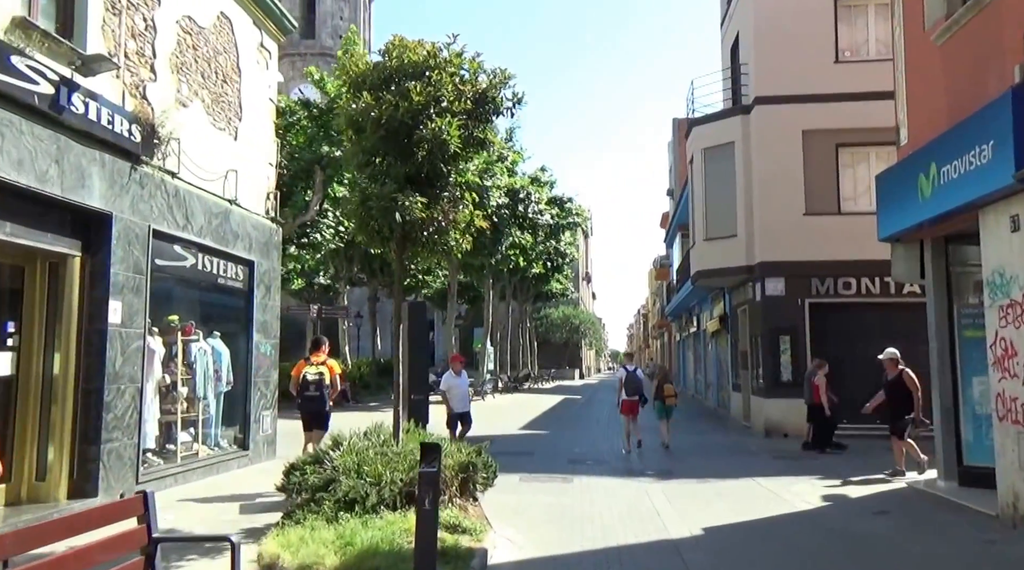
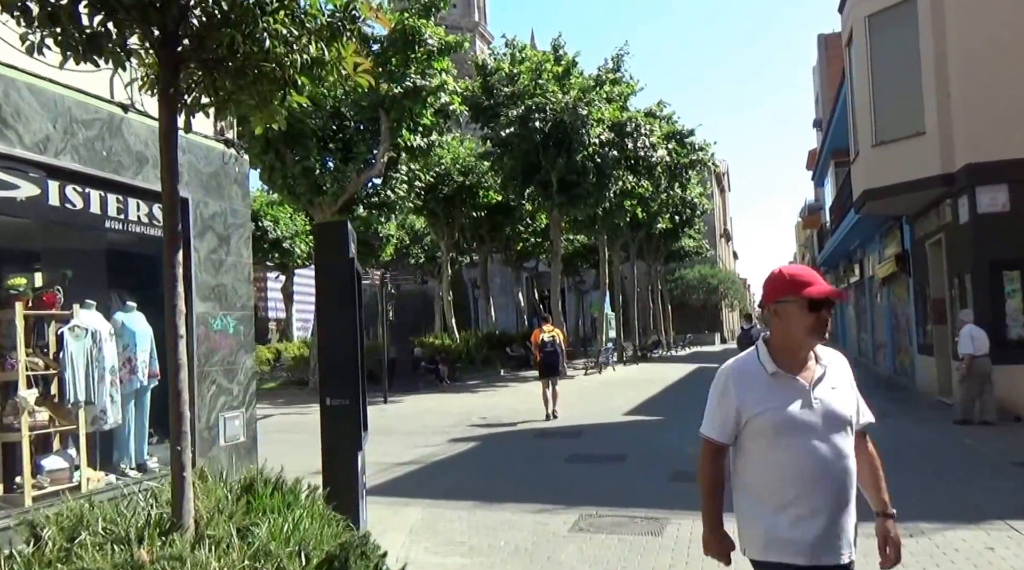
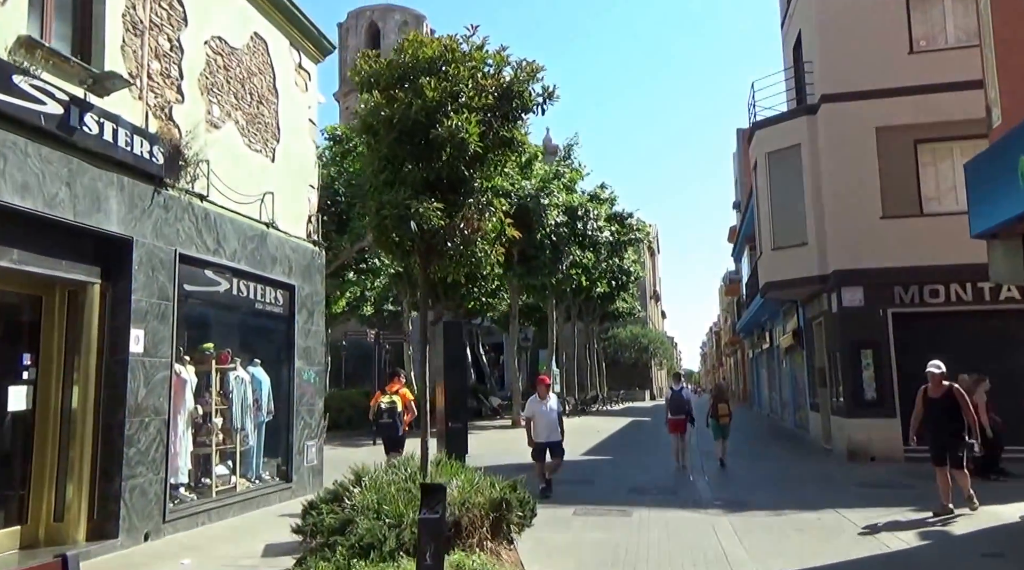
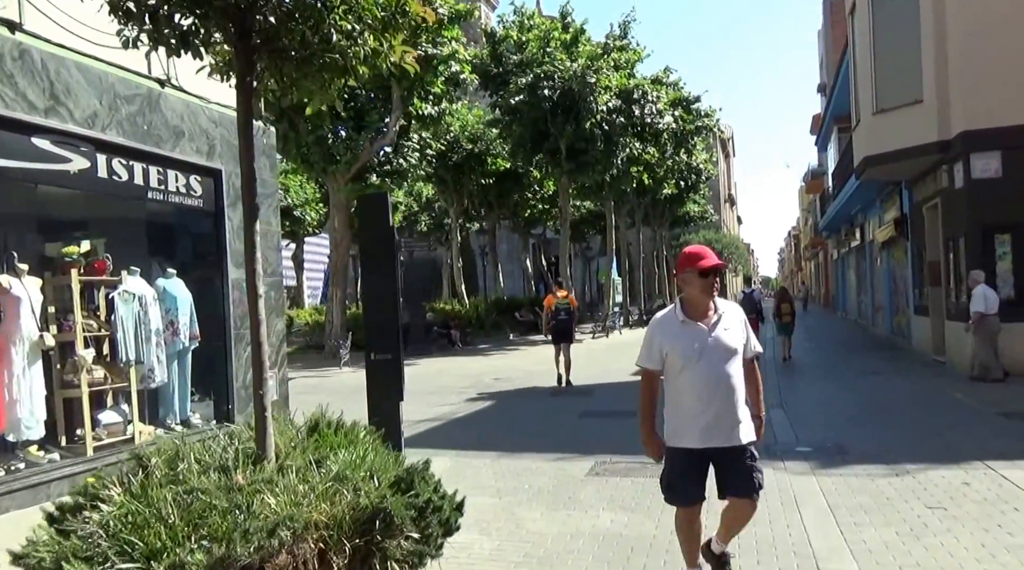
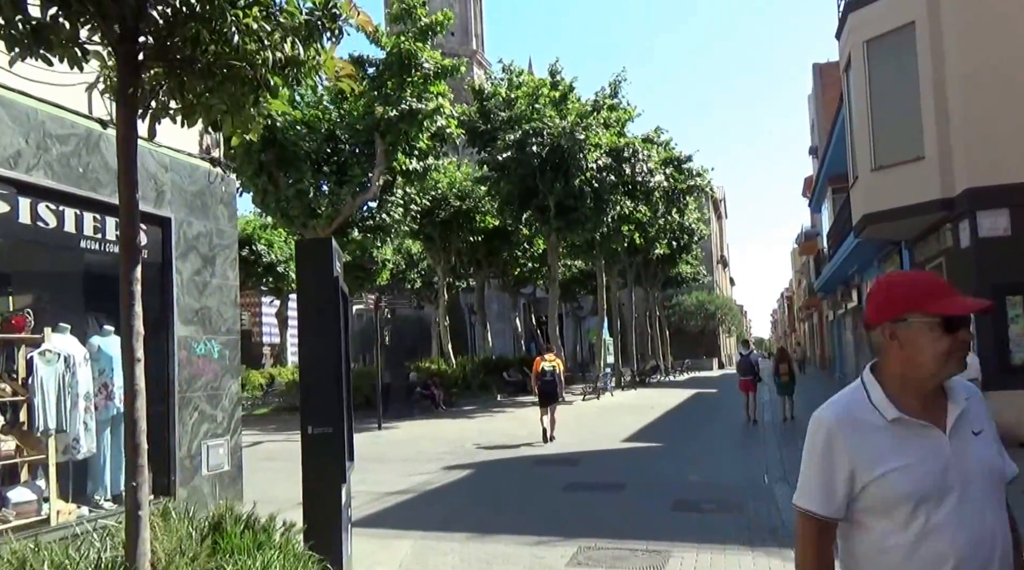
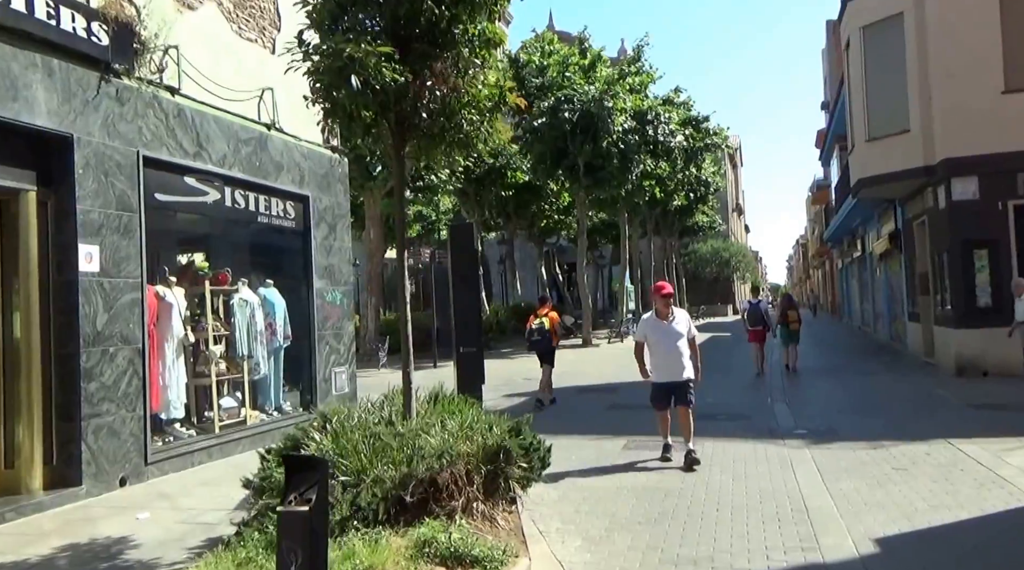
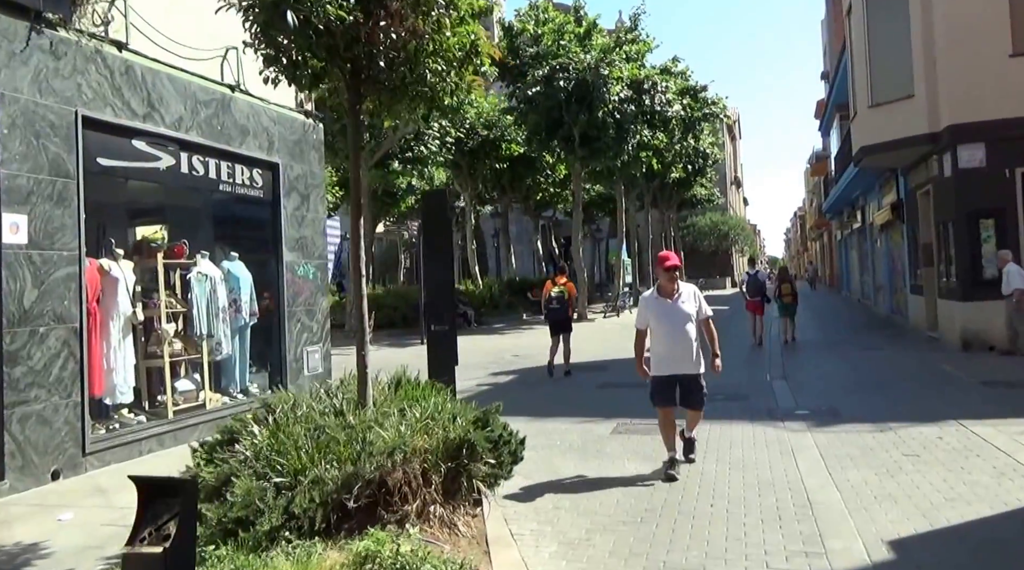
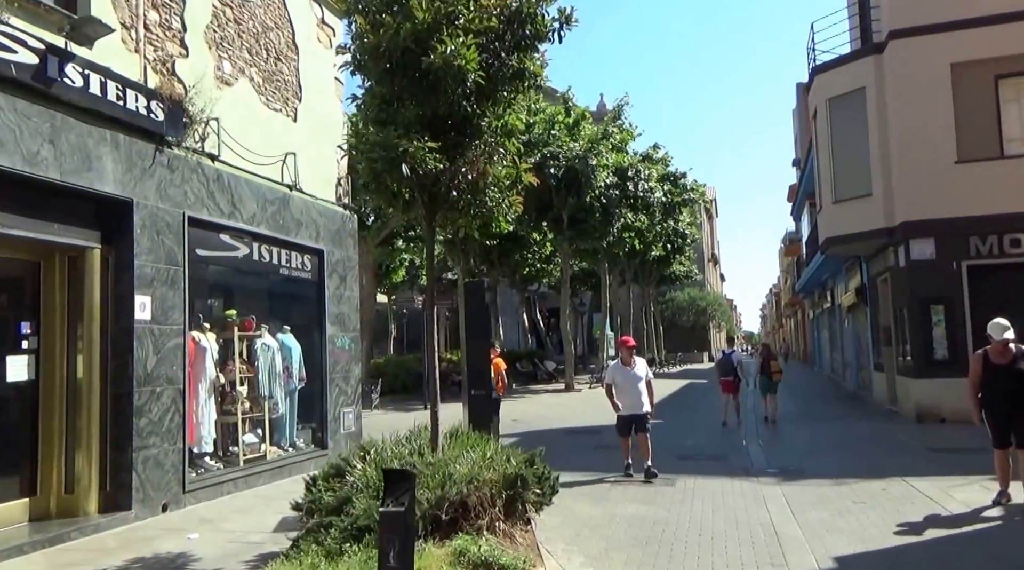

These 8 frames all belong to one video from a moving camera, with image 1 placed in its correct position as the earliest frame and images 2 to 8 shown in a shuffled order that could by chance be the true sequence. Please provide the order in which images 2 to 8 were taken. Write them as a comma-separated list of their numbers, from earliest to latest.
3, 8, 6, 7, 4, 2, 5
